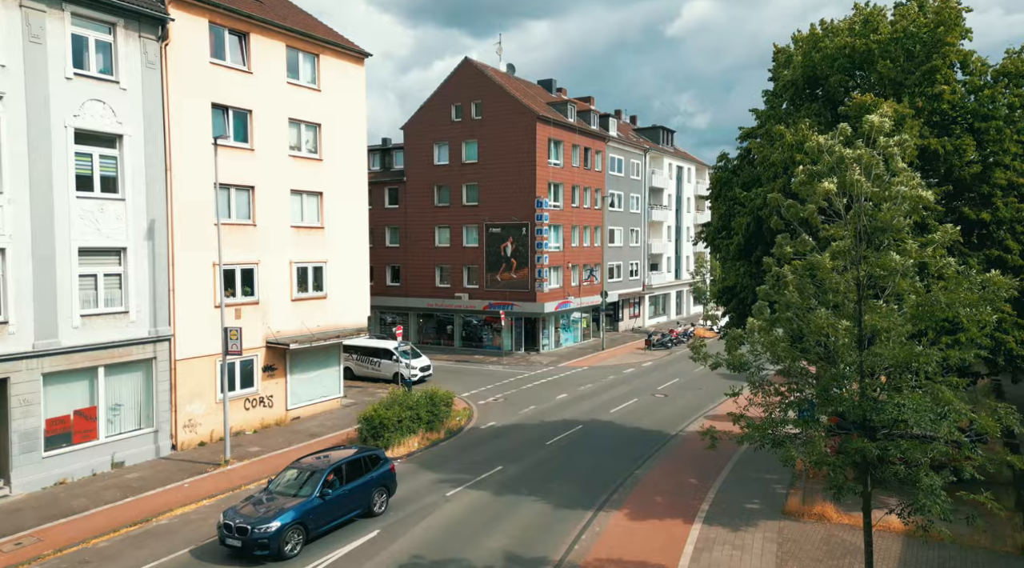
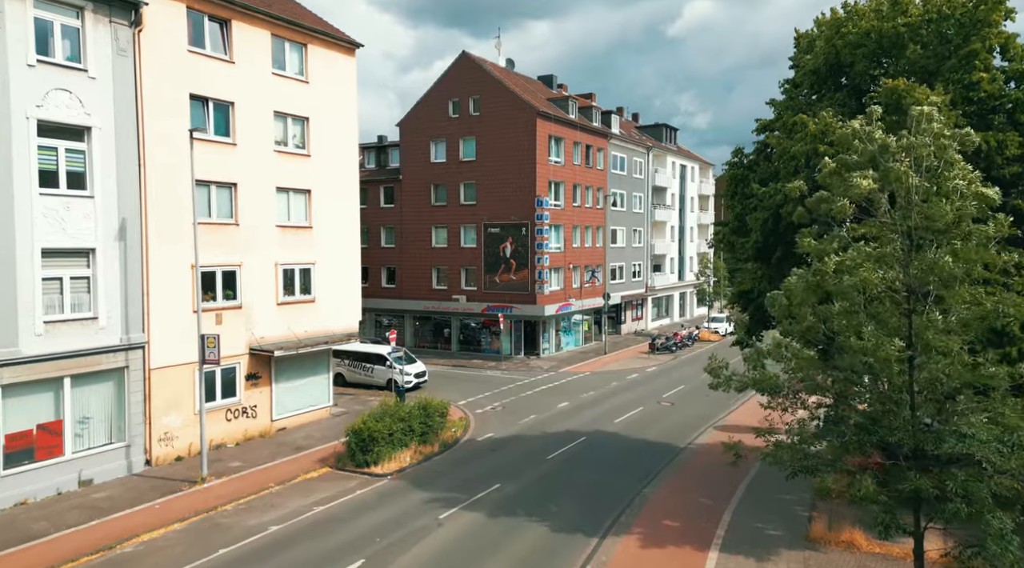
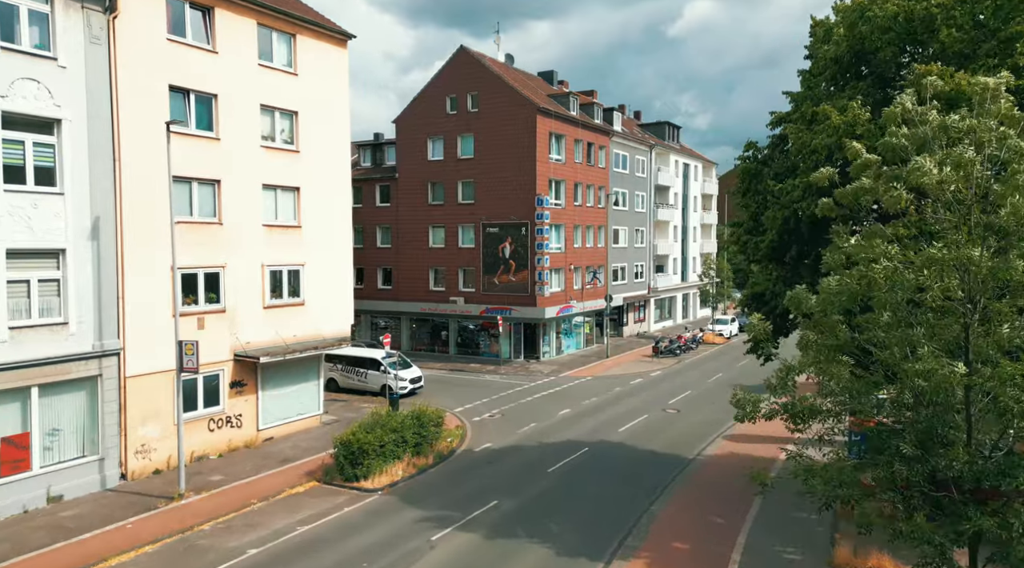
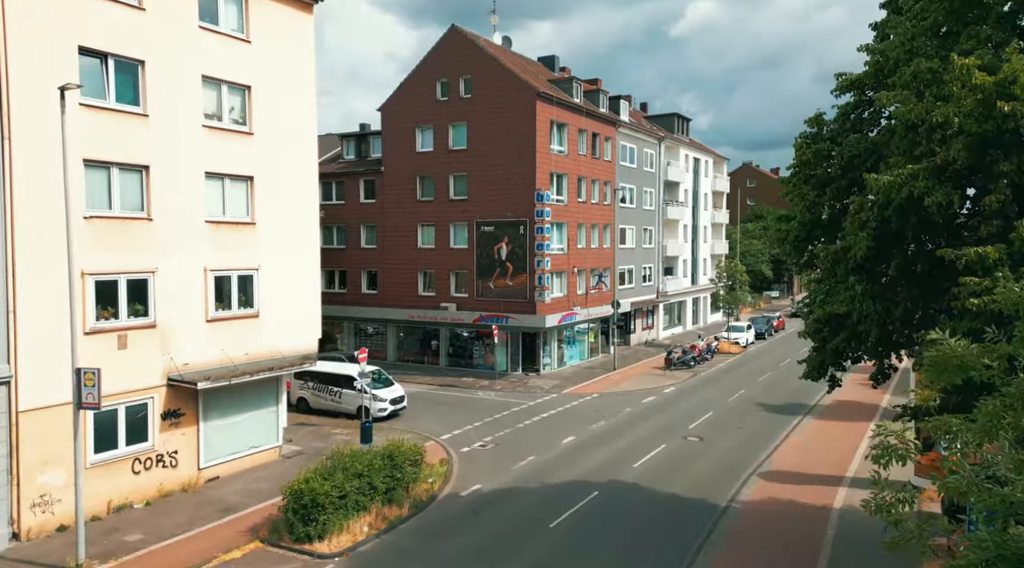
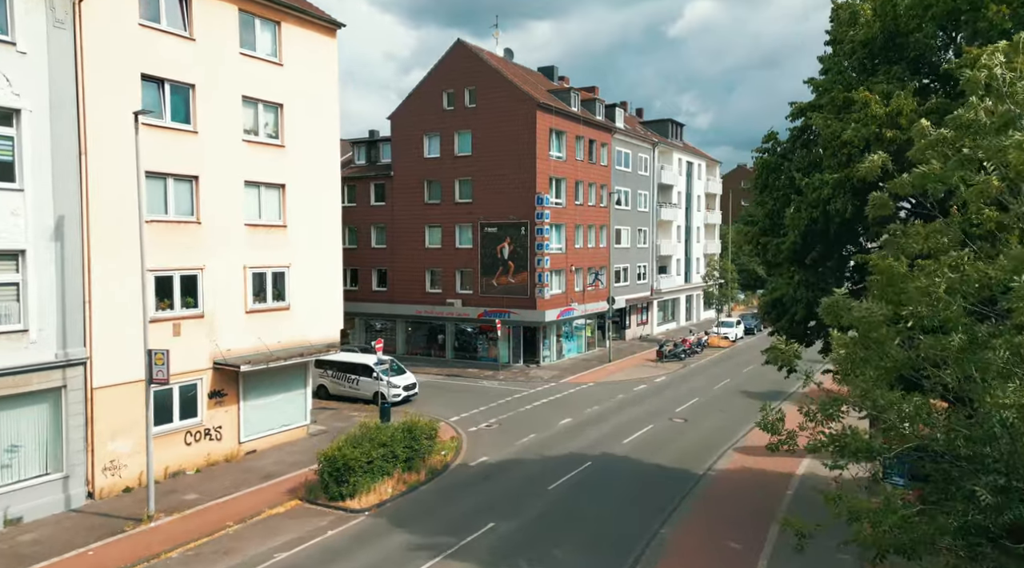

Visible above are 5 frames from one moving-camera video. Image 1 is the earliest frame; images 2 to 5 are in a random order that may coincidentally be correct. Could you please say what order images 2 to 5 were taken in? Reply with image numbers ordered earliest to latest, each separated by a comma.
2, 3, 5, 4
